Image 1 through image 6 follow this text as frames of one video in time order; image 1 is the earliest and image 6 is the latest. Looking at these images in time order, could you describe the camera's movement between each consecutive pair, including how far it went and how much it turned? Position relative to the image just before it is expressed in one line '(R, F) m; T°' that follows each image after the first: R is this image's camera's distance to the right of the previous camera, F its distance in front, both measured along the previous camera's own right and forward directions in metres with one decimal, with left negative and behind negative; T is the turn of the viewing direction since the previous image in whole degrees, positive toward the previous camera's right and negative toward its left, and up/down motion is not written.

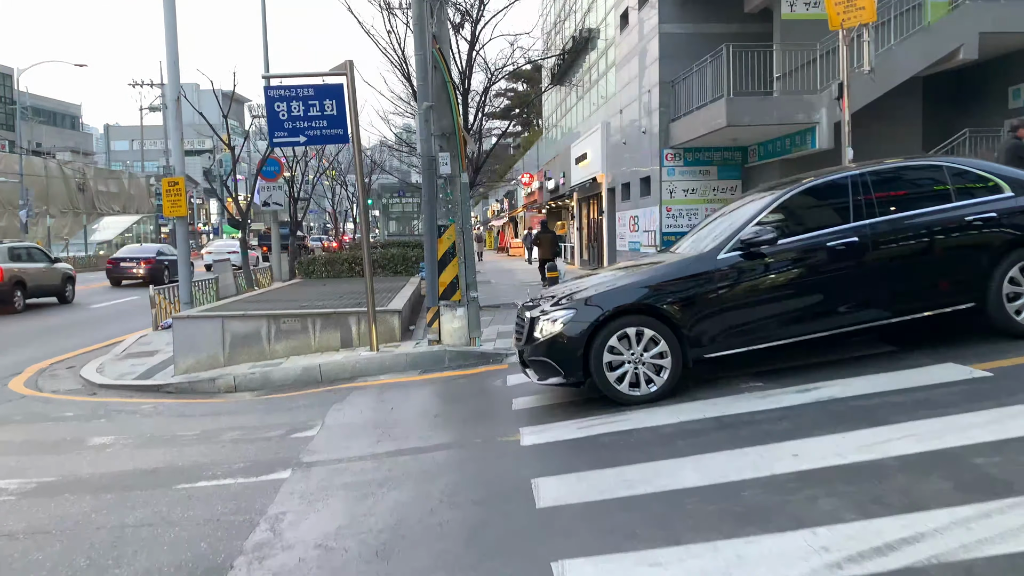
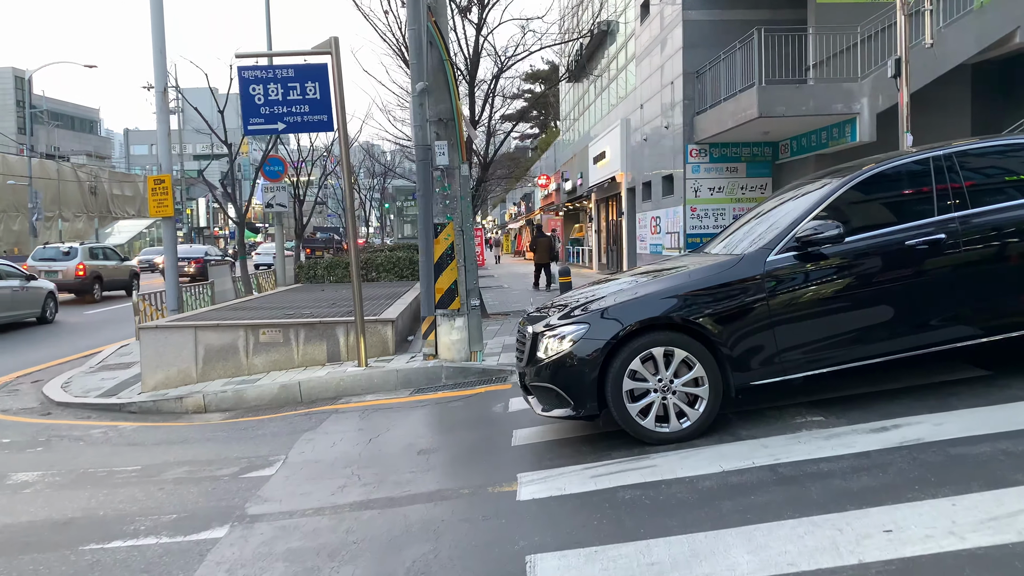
(+0.1, +1.1) m; -1°
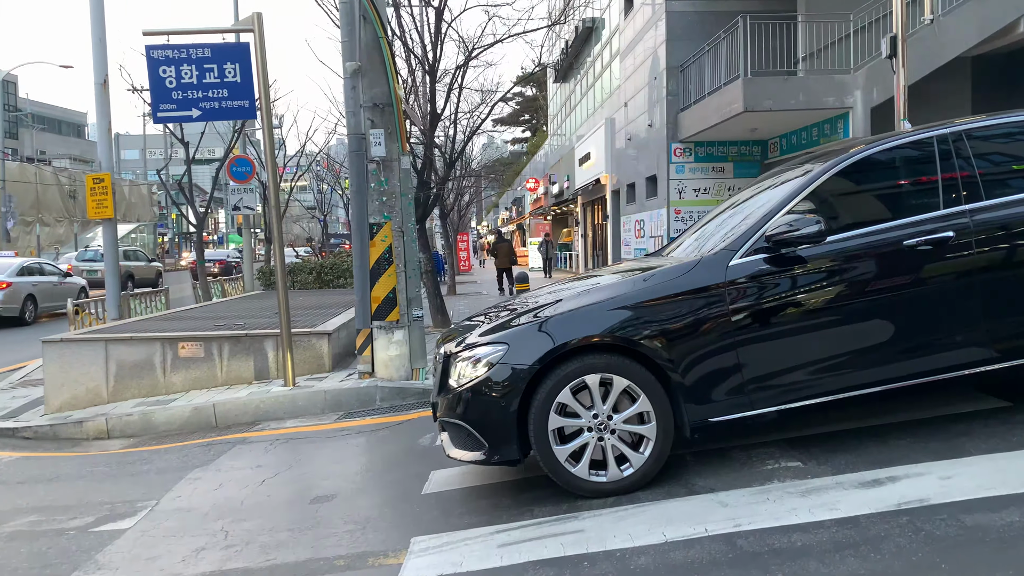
(+0.4, +0.9) m; 0°
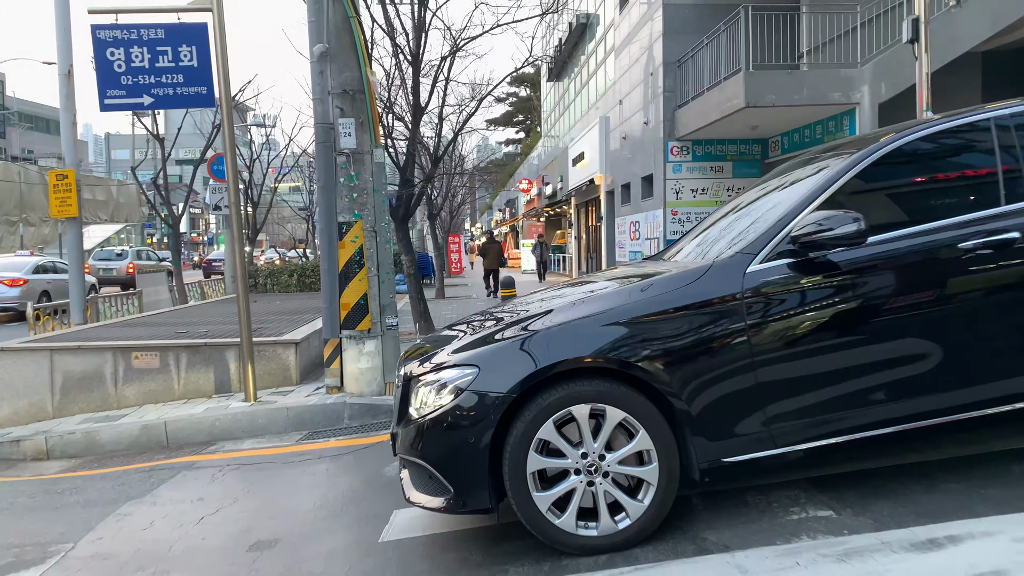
(+0.1, +0.6) m; 0°
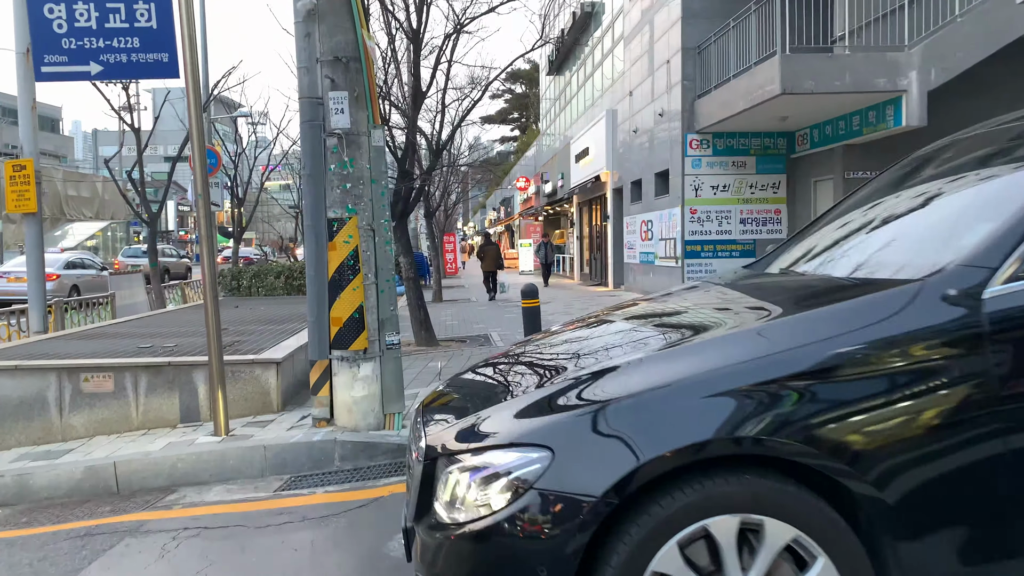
(-0.2, +1.1) m; +1°
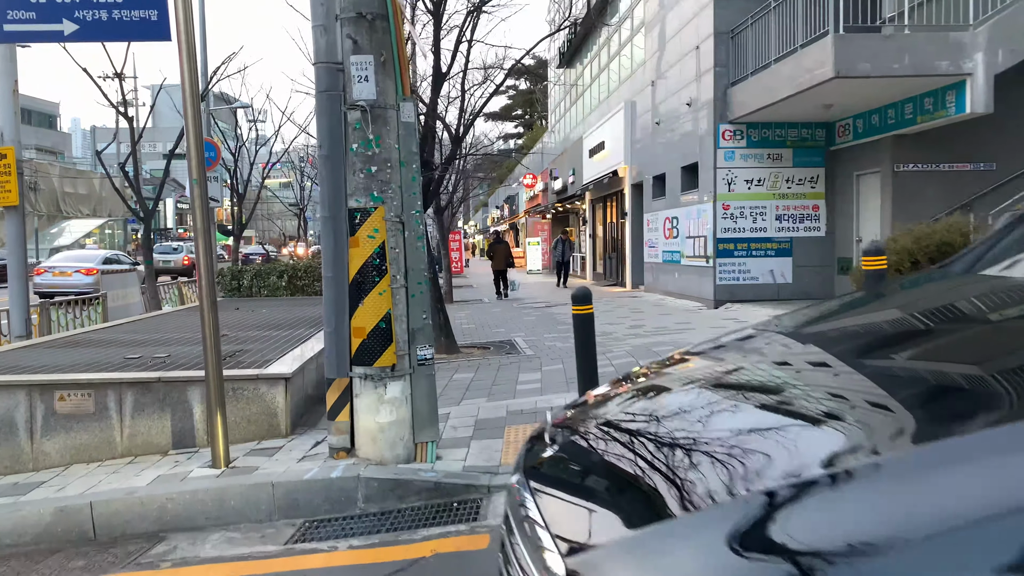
(-0.3, +0.9) m; 0°
